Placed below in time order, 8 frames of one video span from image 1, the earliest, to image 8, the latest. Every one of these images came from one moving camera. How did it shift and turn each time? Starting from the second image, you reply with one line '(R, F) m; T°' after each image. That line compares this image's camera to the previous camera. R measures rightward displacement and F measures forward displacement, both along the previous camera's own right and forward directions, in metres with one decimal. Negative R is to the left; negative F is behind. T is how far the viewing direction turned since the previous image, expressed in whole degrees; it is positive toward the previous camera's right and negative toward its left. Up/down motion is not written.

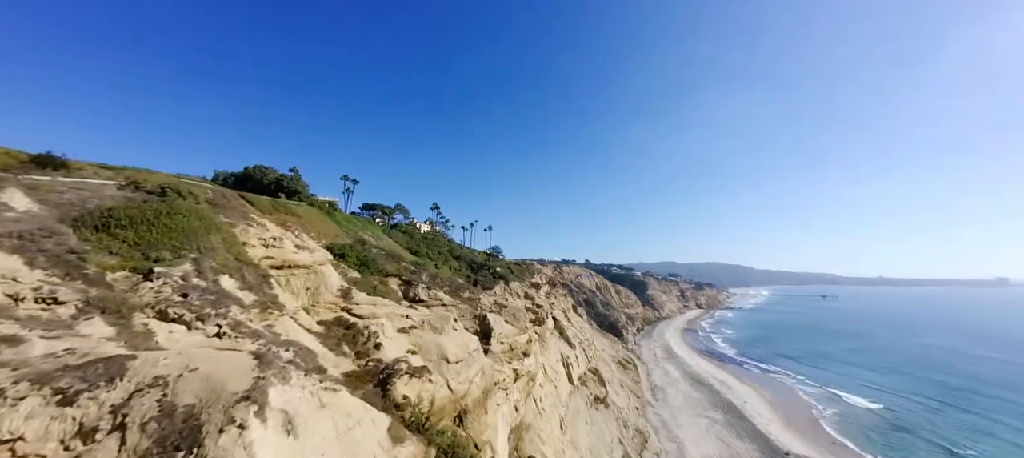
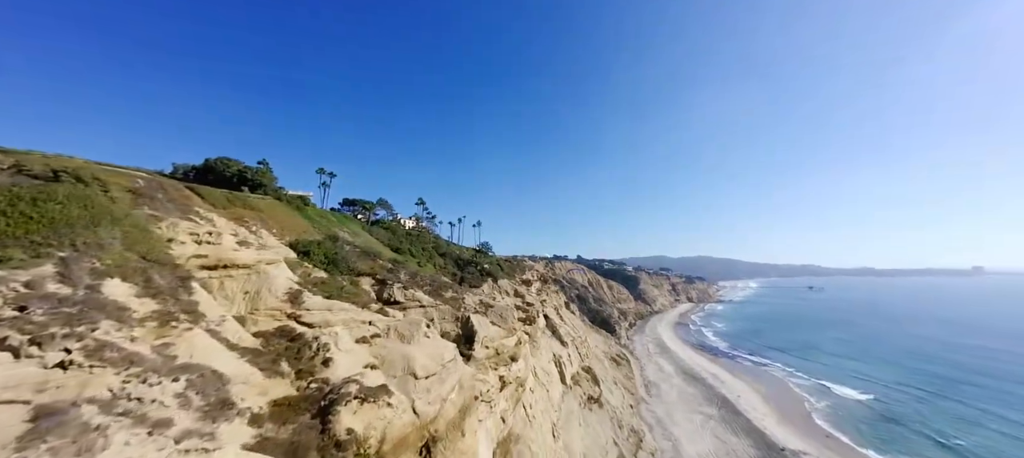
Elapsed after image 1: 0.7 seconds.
(+0.5, +2.1) m; +1°
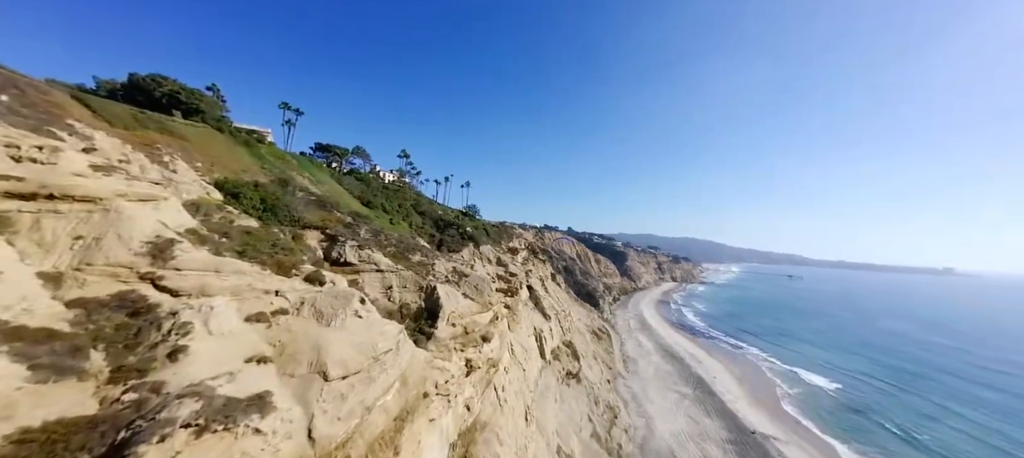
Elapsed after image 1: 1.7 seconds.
(+0.6, +3.8) m; +2°
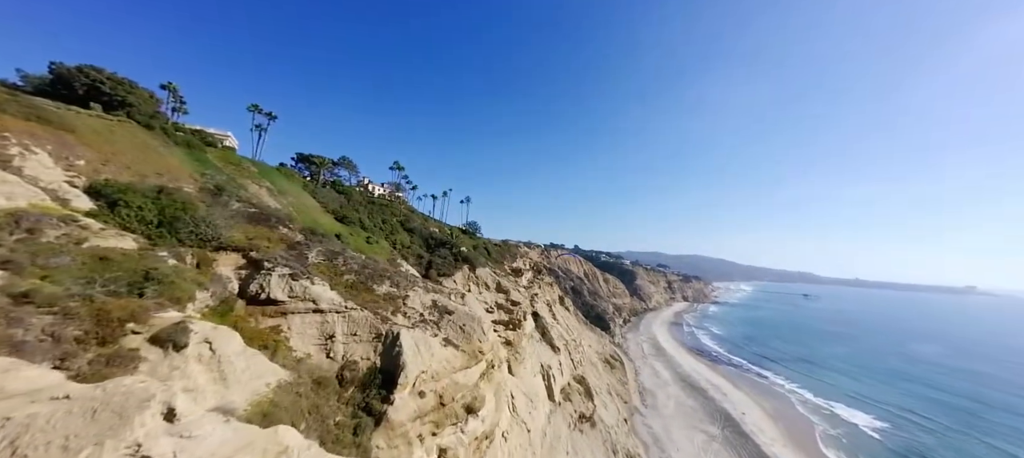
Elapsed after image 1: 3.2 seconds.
(+0.3, +5.2) m; -1°
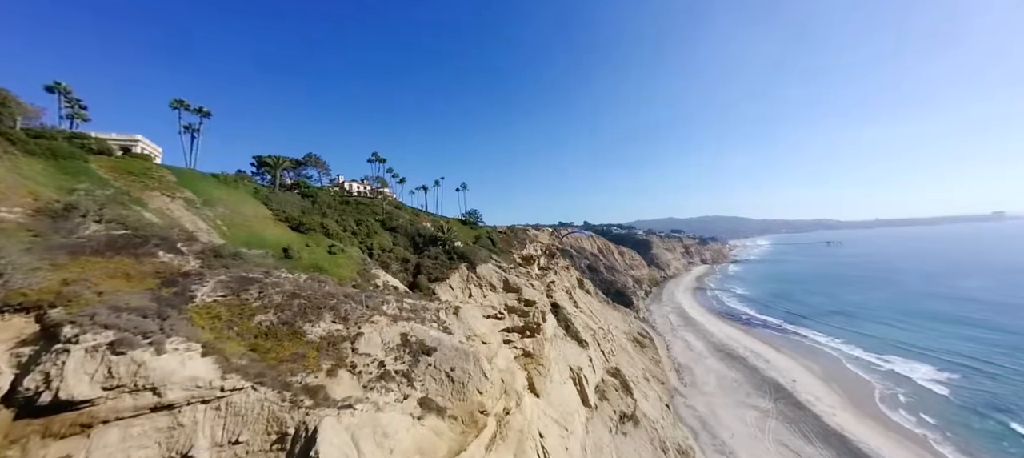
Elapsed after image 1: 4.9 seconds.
(+0.3, +5.9) m; -2°
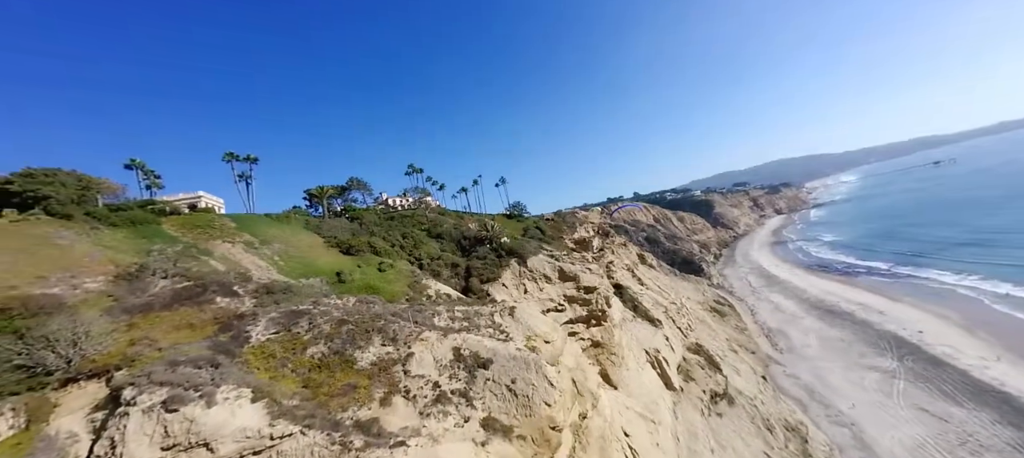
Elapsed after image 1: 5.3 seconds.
(+0.1, +1.4) m; -9°
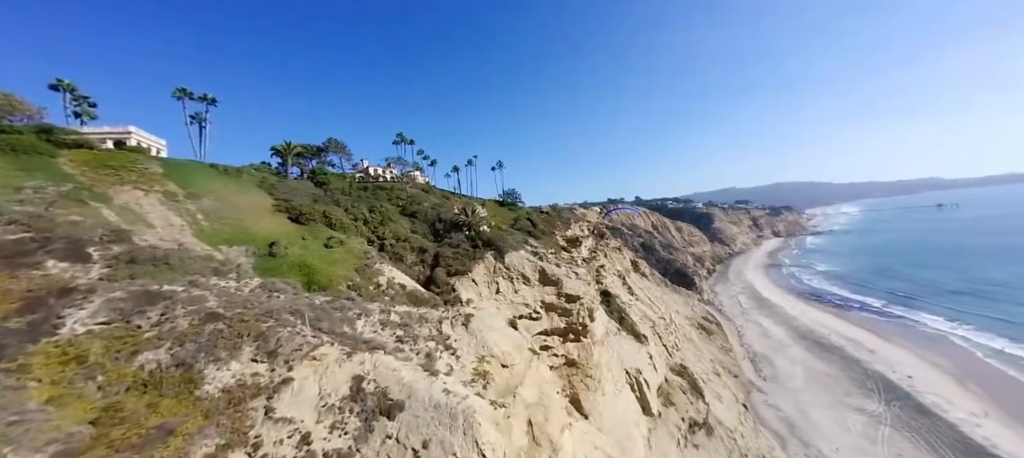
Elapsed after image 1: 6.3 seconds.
(+1.1, +3.1) m; +1°
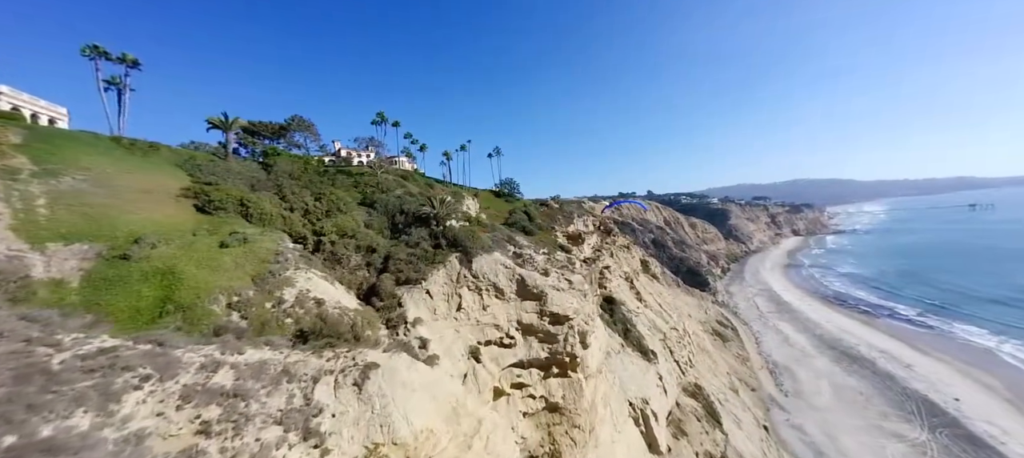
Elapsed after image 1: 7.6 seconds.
(+1.8, +4.5) m; -2°
